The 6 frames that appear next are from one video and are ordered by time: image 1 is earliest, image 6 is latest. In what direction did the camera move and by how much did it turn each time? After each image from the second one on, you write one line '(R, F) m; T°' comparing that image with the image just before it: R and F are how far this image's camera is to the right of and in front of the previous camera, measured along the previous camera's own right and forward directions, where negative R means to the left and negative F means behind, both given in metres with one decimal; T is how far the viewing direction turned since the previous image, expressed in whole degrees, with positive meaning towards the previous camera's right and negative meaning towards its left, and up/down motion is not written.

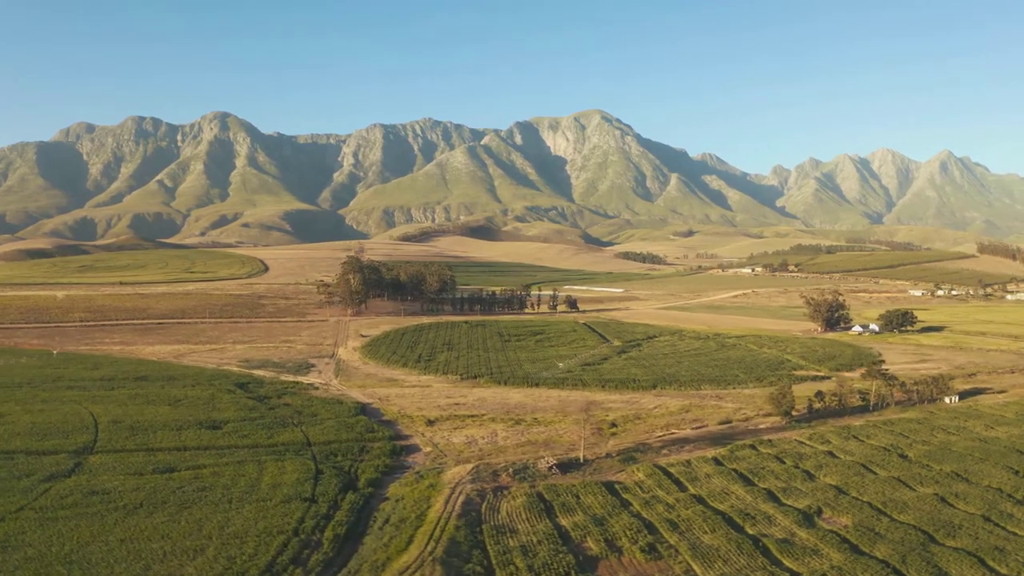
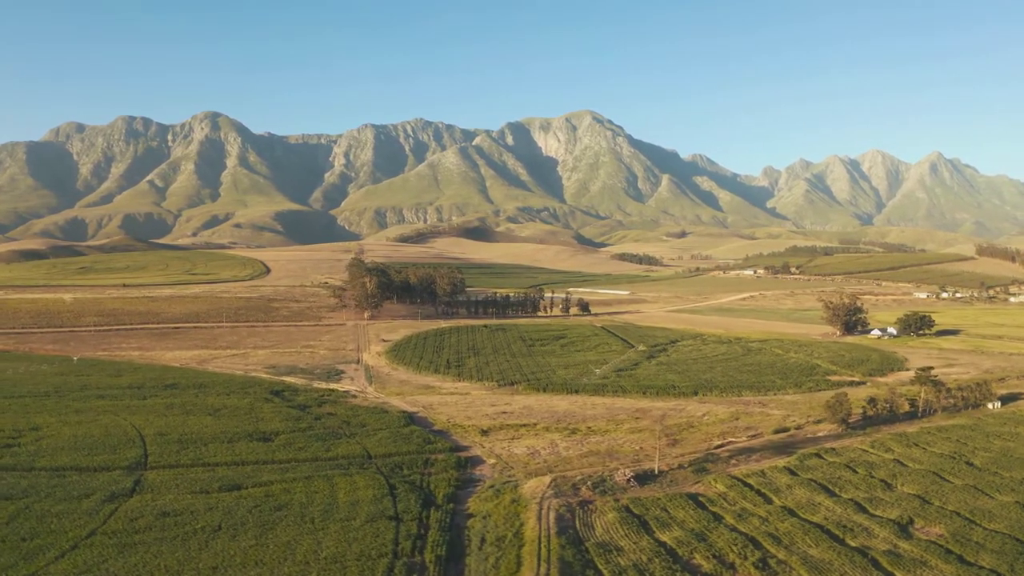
(-4.0, +0.7) m; +1°
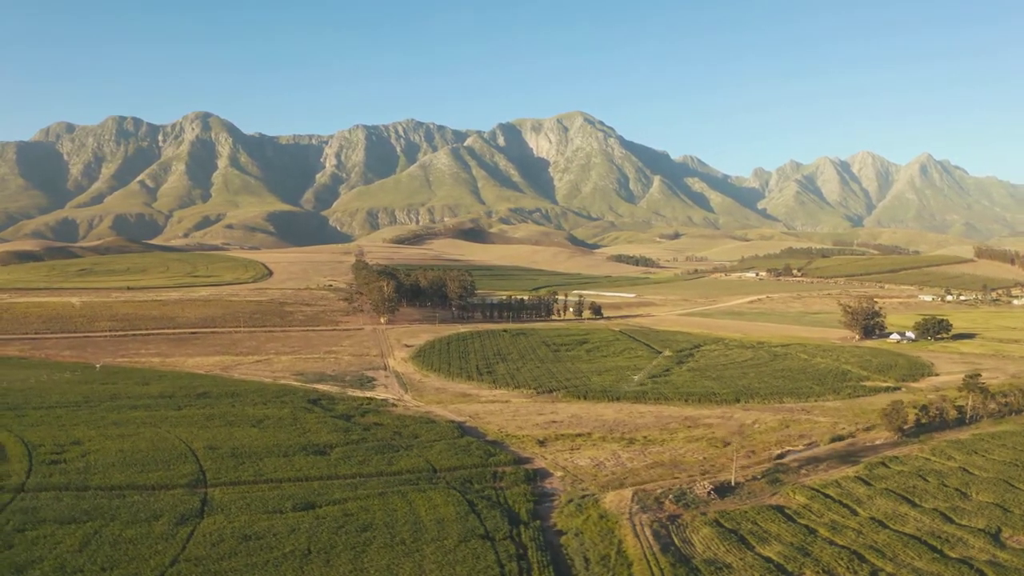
(-4.0, +0.6) m; +1°
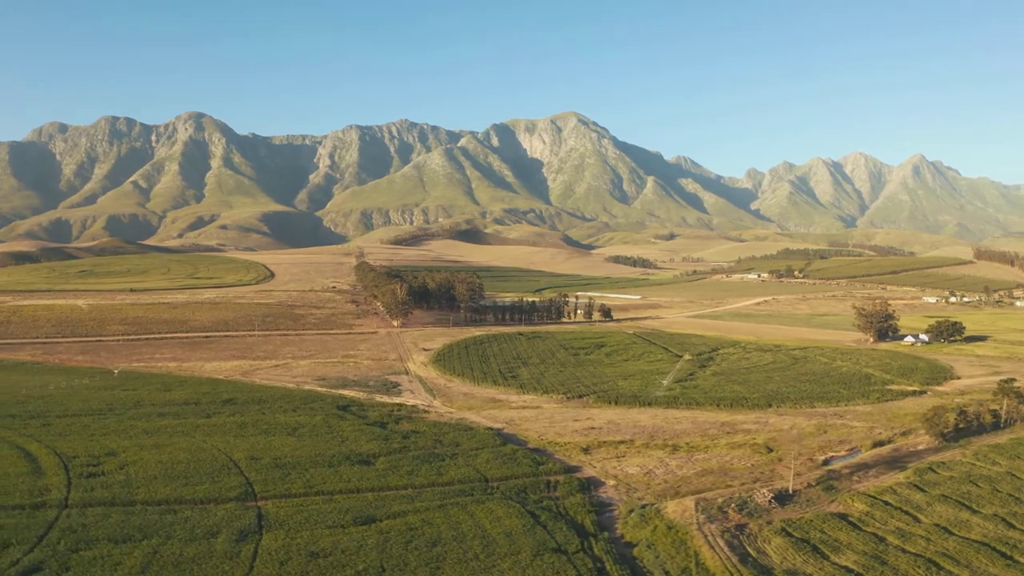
(-3.0, +0.4) m; +1°
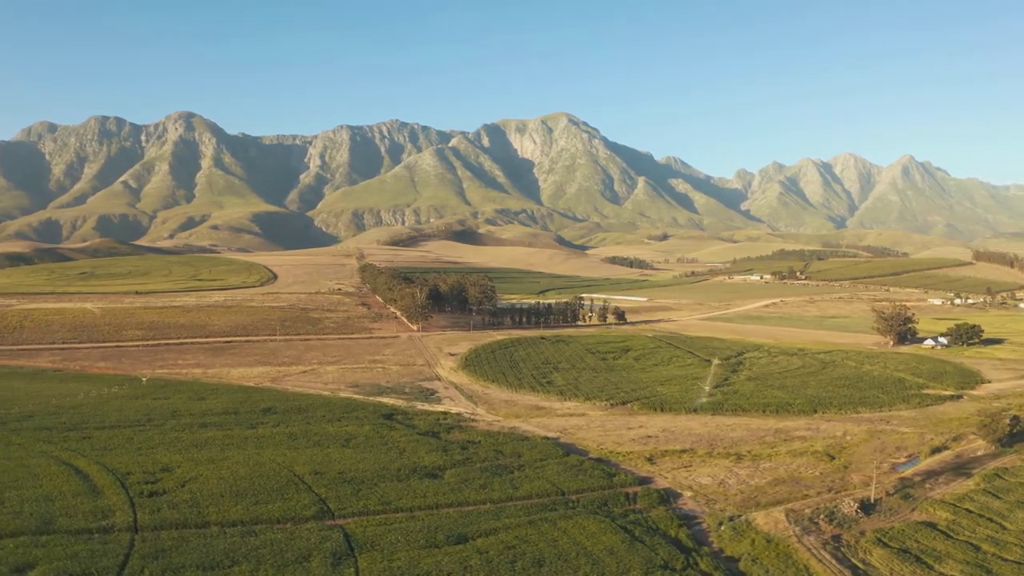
(-4.4, +0.6) m; +1°
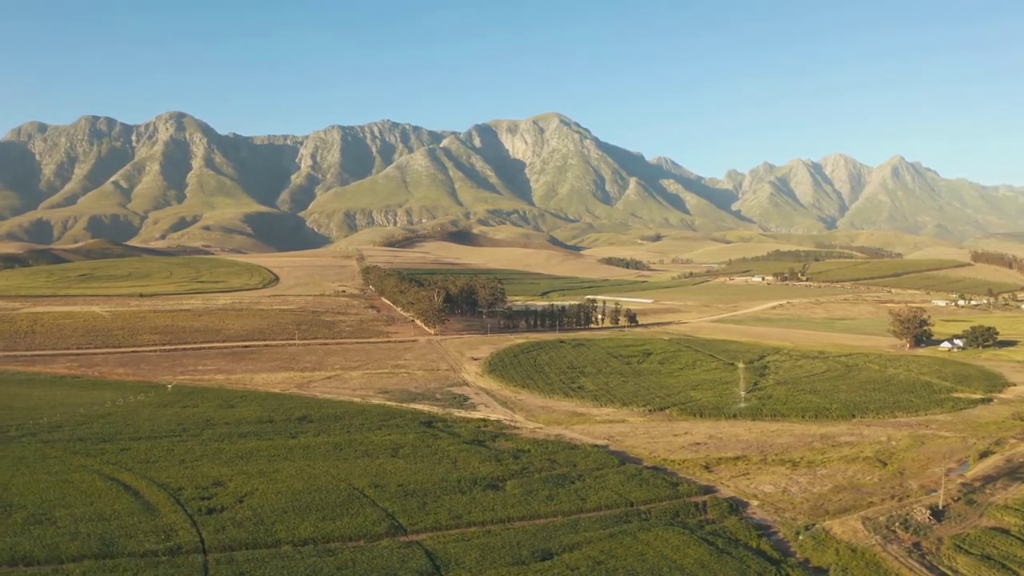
(-3.8, +0.5) m; +1°
